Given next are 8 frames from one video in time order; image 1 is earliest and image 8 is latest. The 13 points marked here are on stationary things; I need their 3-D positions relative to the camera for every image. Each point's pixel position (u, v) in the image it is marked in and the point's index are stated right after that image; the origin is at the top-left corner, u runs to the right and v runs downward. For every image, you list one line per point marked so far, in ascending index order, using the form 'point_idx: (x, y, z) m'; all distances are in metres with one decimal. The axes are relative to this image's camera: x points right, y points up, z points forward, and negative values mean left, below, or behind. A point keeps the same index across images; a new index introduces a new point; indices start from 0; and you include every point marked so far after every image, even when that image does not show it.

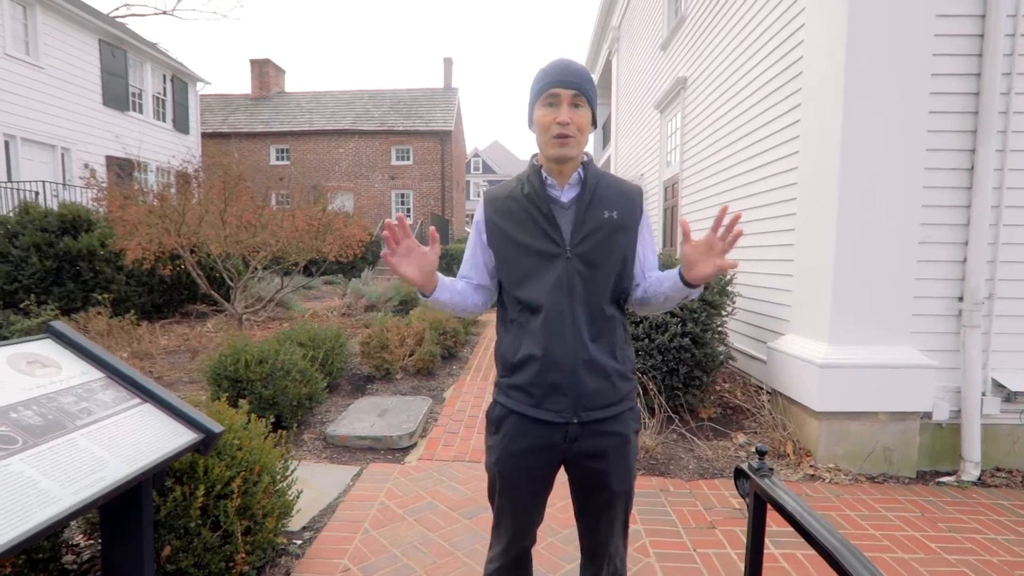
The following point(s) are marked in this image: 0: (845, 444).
0: (+2.2, -1.0, +3.6) m
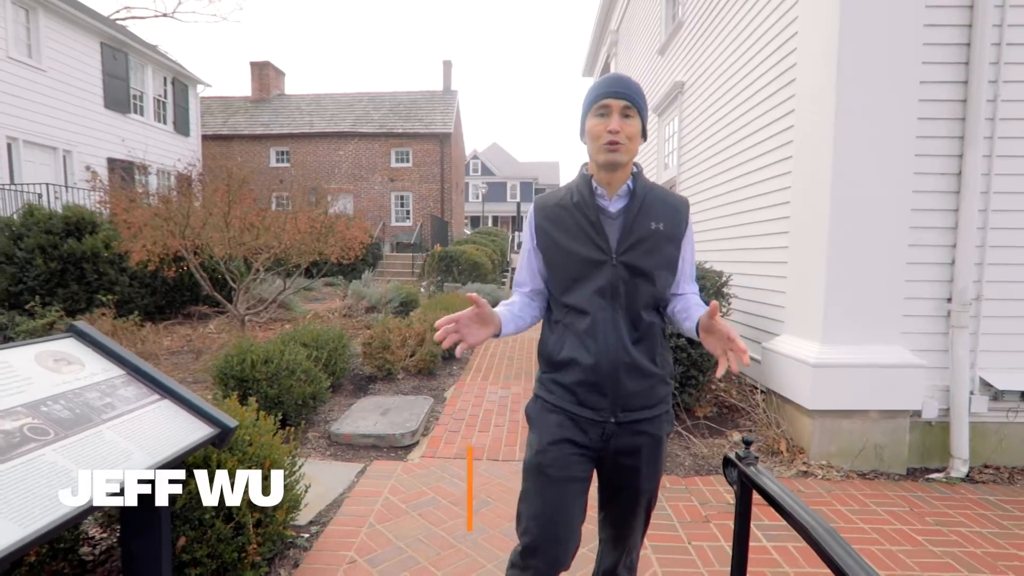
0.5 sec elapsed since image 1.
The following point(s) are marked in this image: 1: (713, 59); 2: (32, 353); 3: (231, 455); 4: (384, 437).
0: (+2.2, -1.0, +3.6) m
1: (+2.3, +2.7, +6.3) m
2: (-1.5, -0.2, +1.7) m
3: (-1.1, -0.7, +2.2) m
4: (-0.9, -1.0, +3.8) m
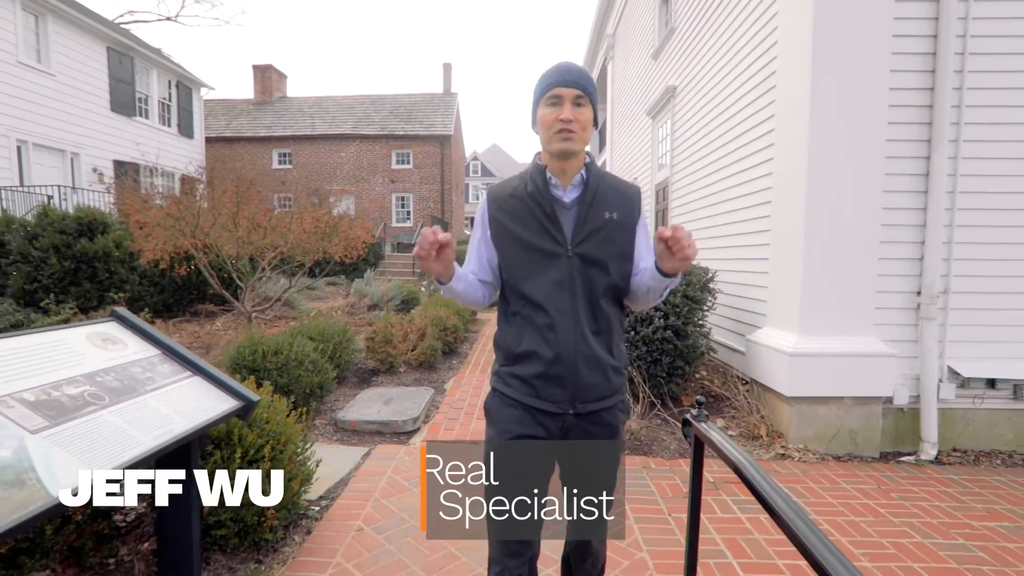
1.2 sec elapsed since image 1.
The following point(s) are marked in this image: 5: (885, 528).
0: (+2.2, -1.0, +3.9) m
1: (+2.3, +2.7, +6.5) m
2: (-1.5, -0.2, +1.9) m
3: (-1.2, -0.6, +2.5) m
4: (-0.9, -1.0, +4.0) m
5: (+1.9, -1.2, +2.8) m
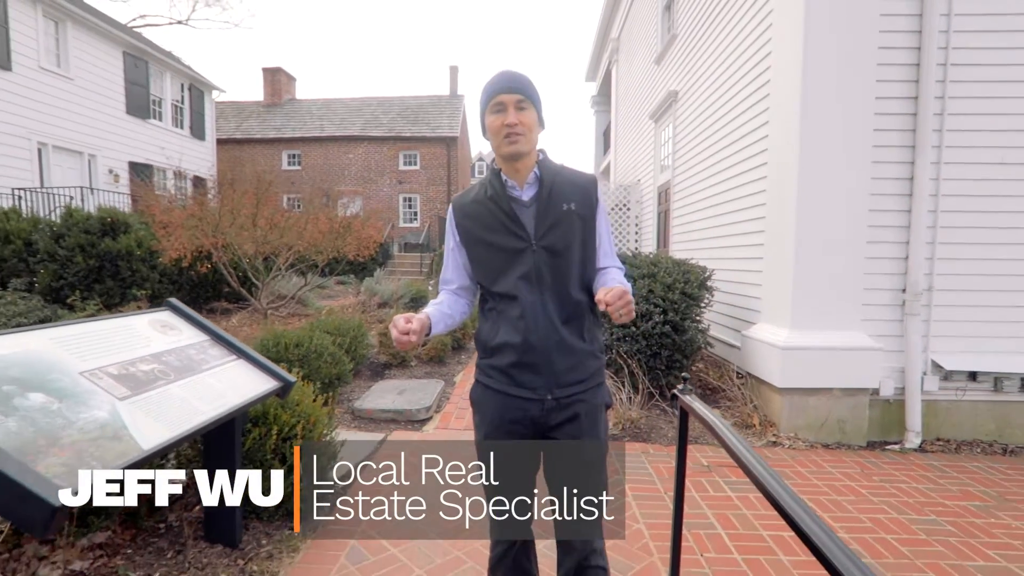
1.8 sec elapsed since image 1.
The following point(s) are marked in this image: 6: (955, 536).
0: (+2.2, -1.0, +4.1) m
1: (+2.4, +2.7, +6.7) m
2: (-1.5, -0.1, +2.2) m
3: (-1.1, -0.6, +2.7) m
4: (-0.9, -1.0, +4.3) m
5: (+1.9, -1.2, +3.0) m
6: (+2.2, -1.2, +2.7) m
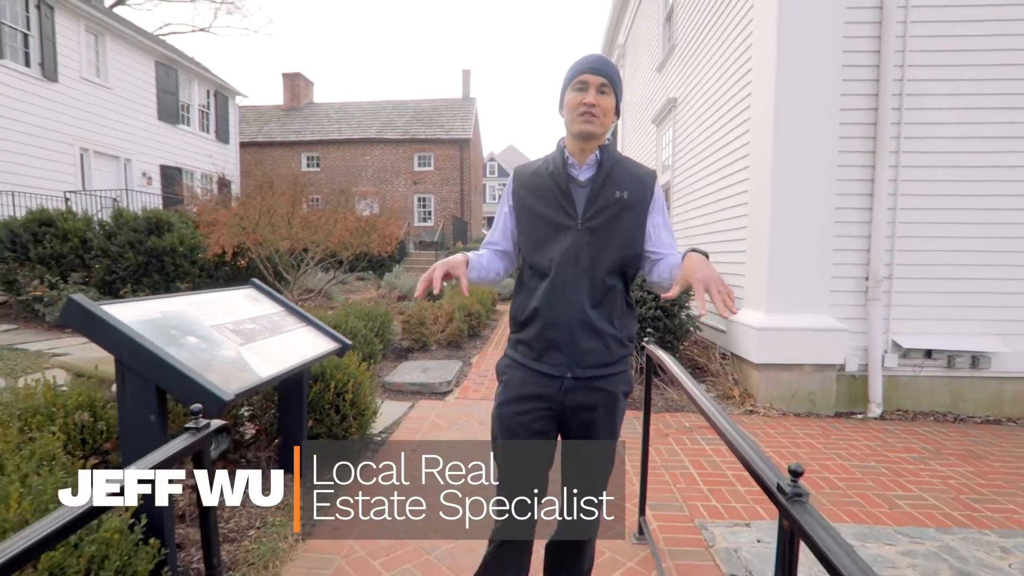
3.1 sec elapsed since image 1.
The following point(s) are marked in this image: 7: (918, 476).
0: (+2.3, -0.9, +4.7) m
1: (+2.5, +2.8, +7.3) m
2: (-1.4, 0.0, +2.8) m
3: (-1.1, -0.5, +3.4) m
4: (-0.8, -0.9, +4.9) m
5: (+2.0, -1.1, +3.6) m
6: (+2.3, -1.1, +3.3) m
7: (+2.4, -1.1, +3.2) m
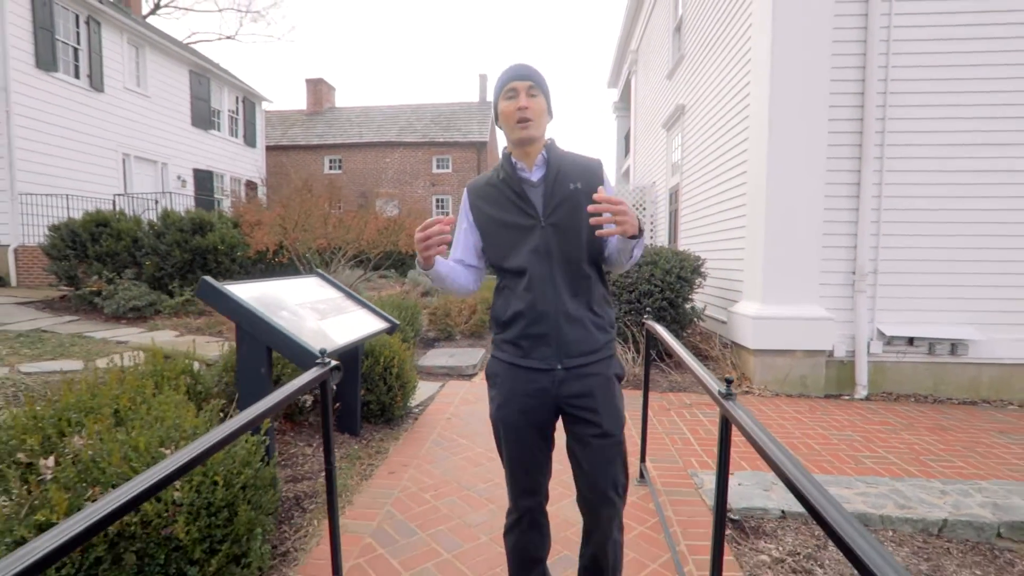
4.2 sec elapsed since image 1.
0: (+2.5, -0.8, +5.2) m
1: (+2.8, +2.9, +7.8) m
2: (-1.3, 0.0, +3.4) m
3: (-0.9, -0.4, +3.9) m
4: (-0.6, -0.8, +5.5) m
5: (+2.2, -1.0, +4.1) m
6: (+2.4, -1.1, +3.8) m
7: (+2.6, -1.1, +3.7) m
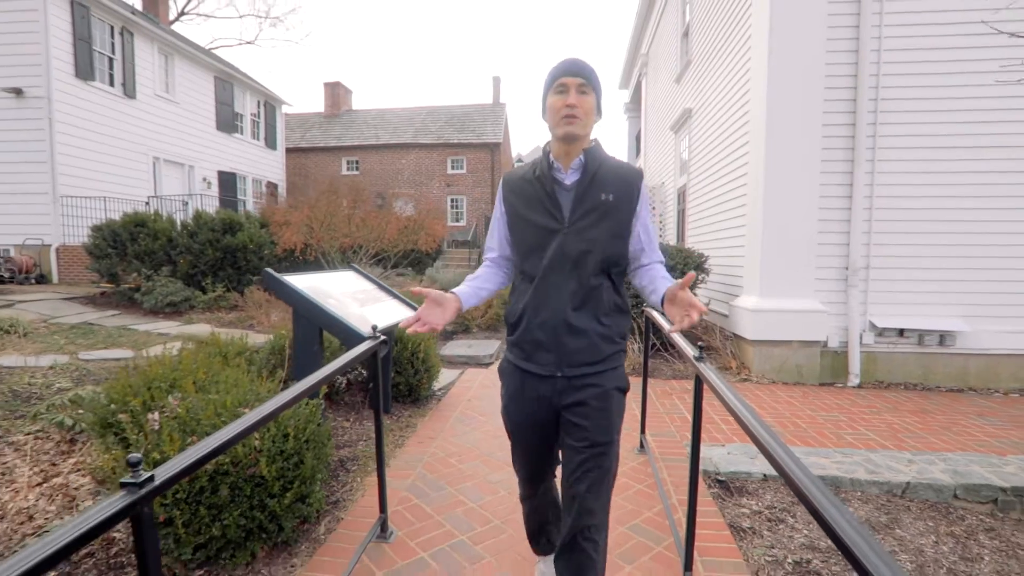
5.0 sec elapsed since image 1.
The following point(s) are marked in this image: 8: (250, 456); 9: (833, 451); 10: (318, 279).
0: (+2.6, -0.8, +5.5) m
1: (+3.0, +2.9, +8.1) m
2: (-1.2, +0.1, +3.9) m
3: (-0.8, -0.4, +4.4) m
4: (-0.4, -0.8, +5.9) m
5: (+2.3, -1.0, +4.4) m
6: (+2.5, -1.0, +4.1) m
7: (+2.7, -1.0, +4.1) m
8: (-1.0, -0.7, +2.2) m
9: (+2.0, -1.0, +3.4) m
10: (-1.2, +0.1, +3.4) m
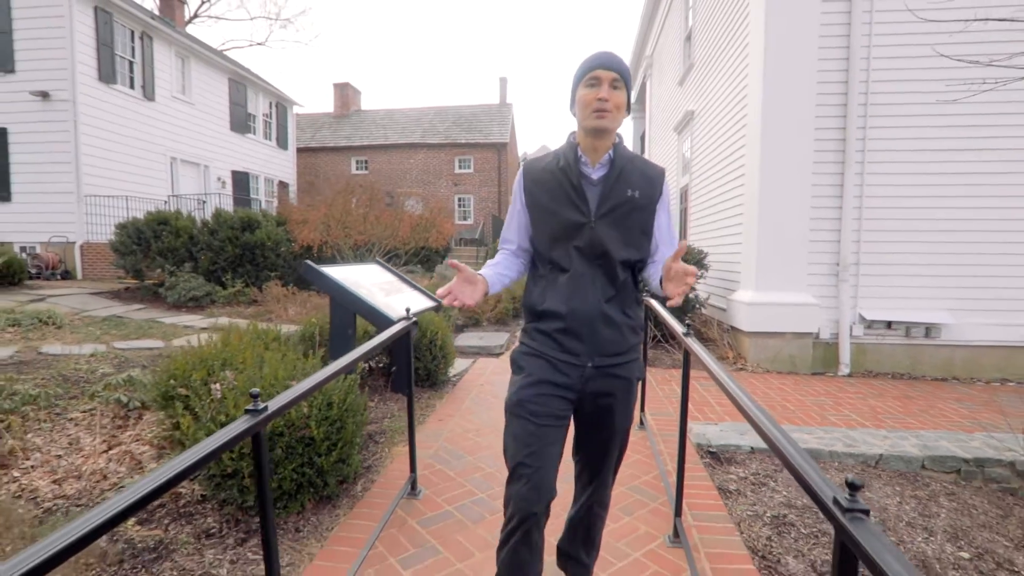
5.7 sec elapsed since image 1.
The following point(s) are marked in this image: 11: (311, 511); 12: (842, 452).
0: (+2.7, -0.7, +5.8) m
1: (+3.1, +3.0, +8.4) m
2: (-1.1, +0.2, +4.2) m
3: (-0.7, -0.3, +4.7) m
4: (-0.3, -0.7, +6.2) m
5: (+2.4, -0.9, +4.8) m
6: (+2.6, -1.0, +4.4) m
7: (+2.8, -1.0, +4.4) m
8: (-1.0, -0.6, +2.5) m
9: (+2.1, -1.0, +3.7) m
10: (-1.1, +0.1, +3.7) m
11: (-1.0, -1.1, +2.7) m
12: (+2.0, -1.0, +3.3) m
